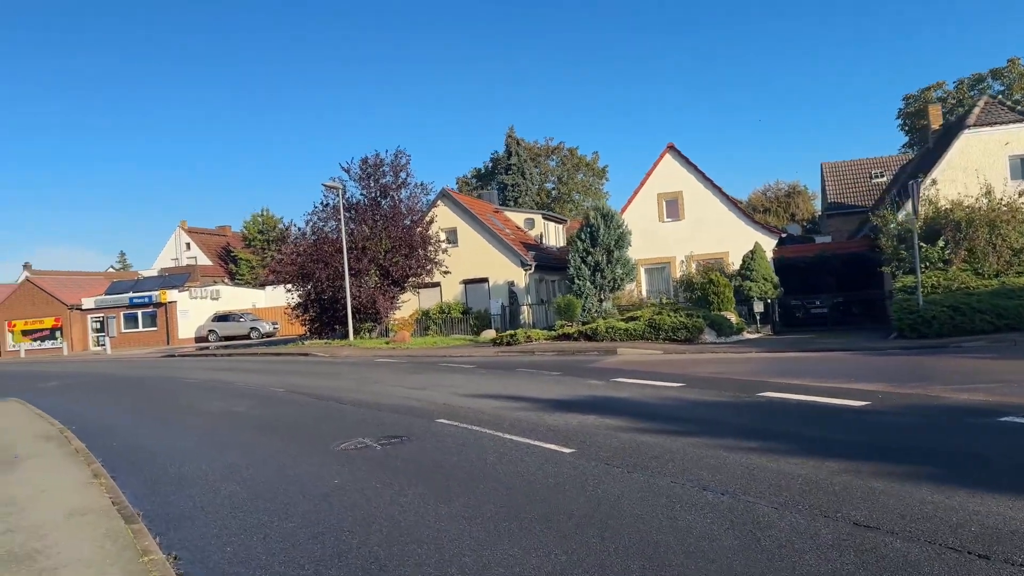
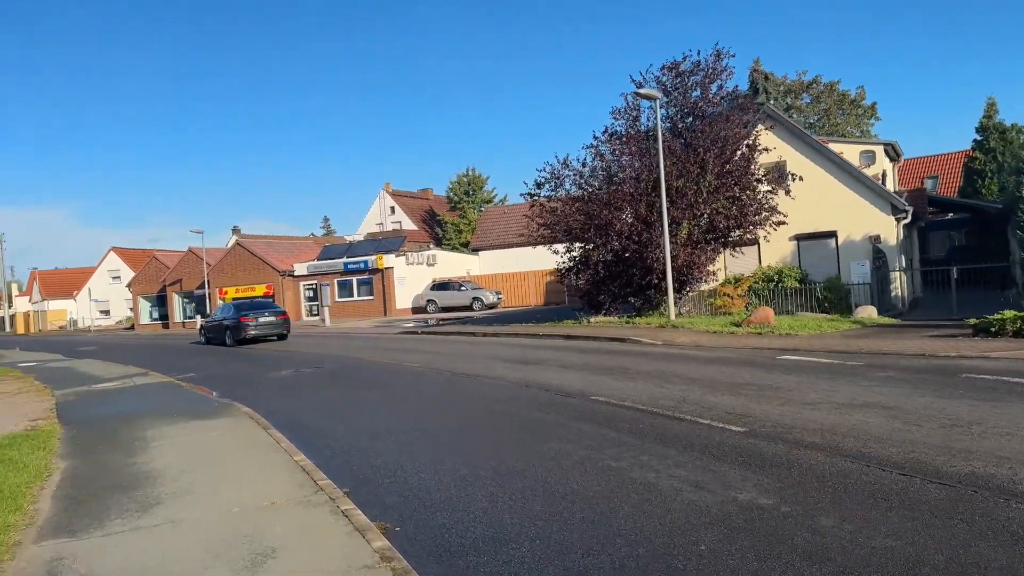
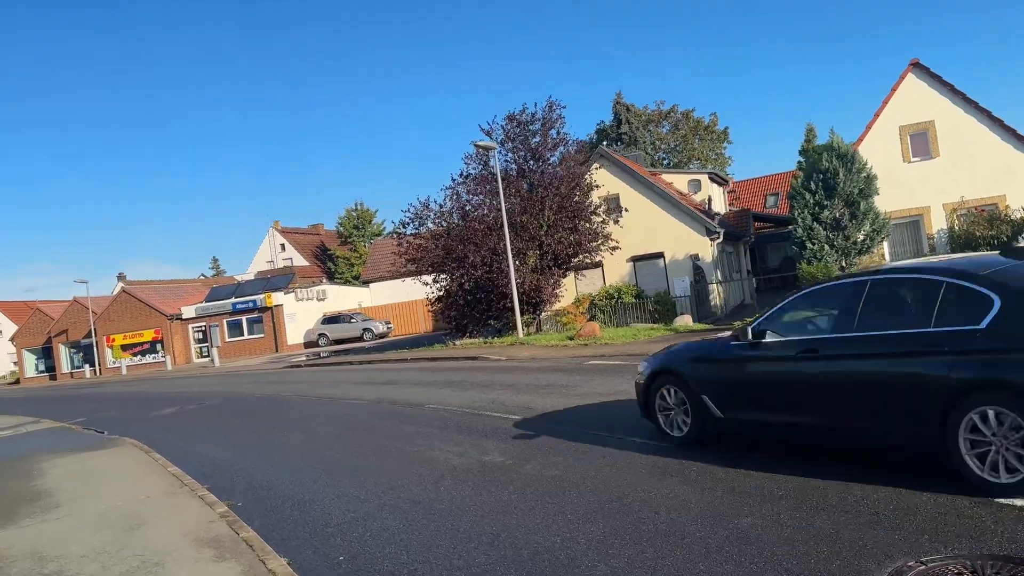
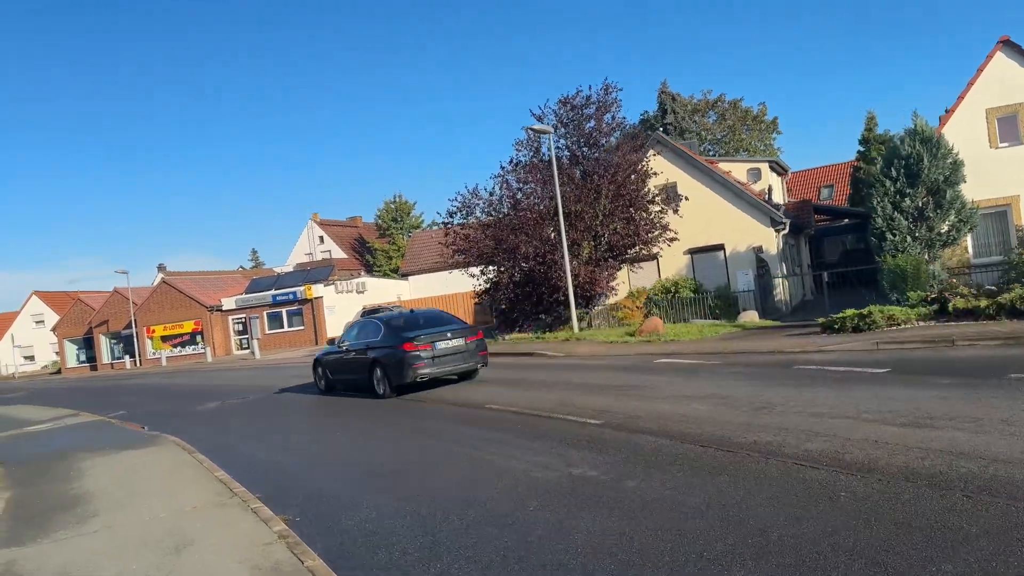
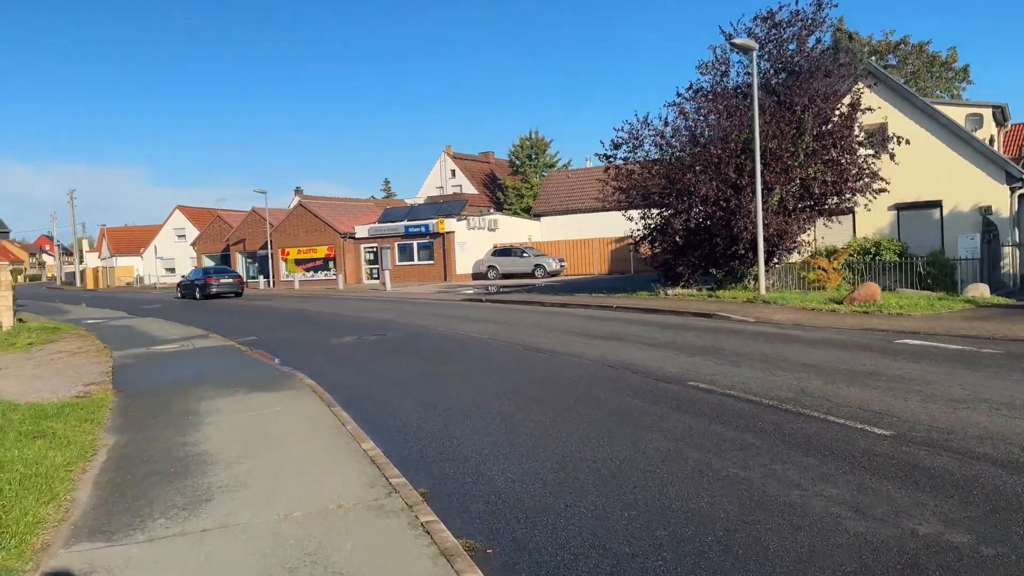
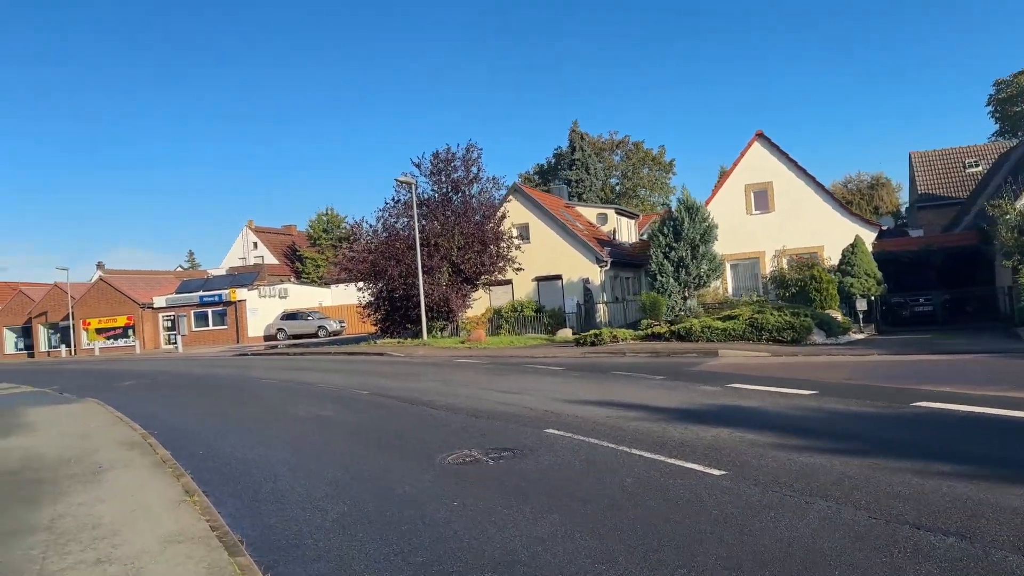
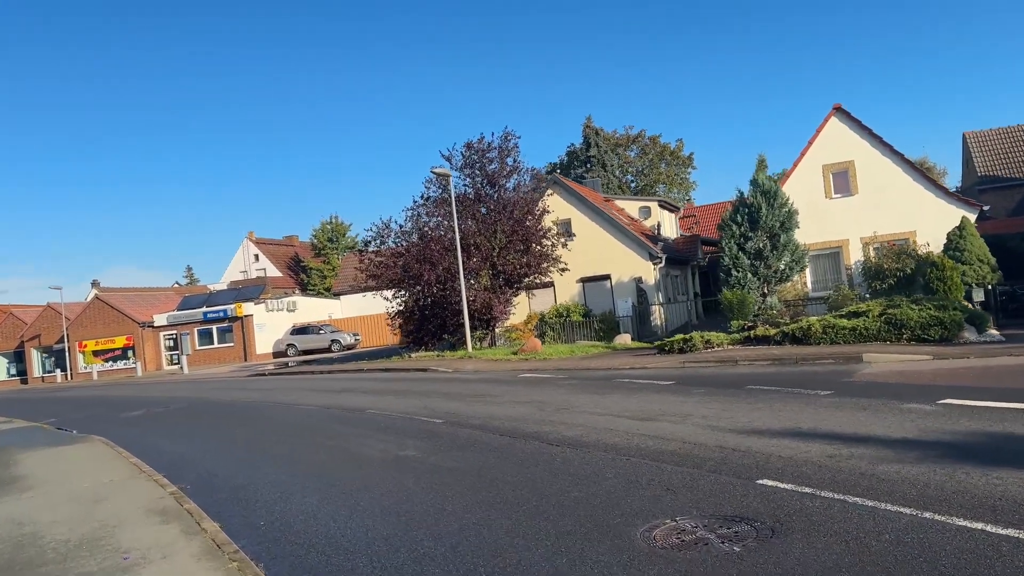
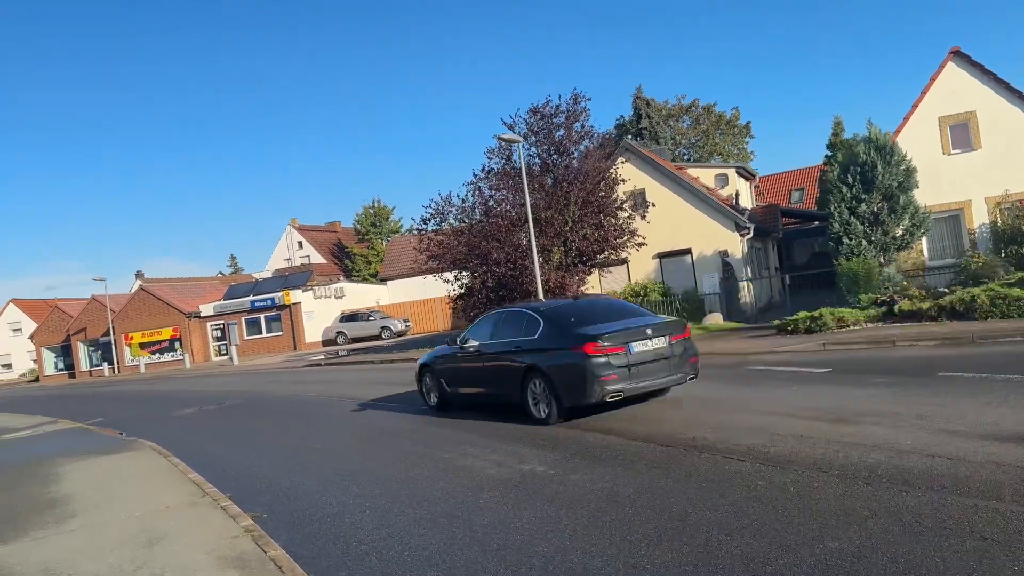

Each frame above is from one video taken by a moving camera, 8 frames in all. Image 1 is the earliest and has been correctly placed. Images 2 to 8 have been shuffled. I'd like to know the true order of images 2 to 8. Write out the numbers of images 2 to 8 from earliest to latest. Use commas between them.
6, 7, 3, 8, 4, 2, 5
